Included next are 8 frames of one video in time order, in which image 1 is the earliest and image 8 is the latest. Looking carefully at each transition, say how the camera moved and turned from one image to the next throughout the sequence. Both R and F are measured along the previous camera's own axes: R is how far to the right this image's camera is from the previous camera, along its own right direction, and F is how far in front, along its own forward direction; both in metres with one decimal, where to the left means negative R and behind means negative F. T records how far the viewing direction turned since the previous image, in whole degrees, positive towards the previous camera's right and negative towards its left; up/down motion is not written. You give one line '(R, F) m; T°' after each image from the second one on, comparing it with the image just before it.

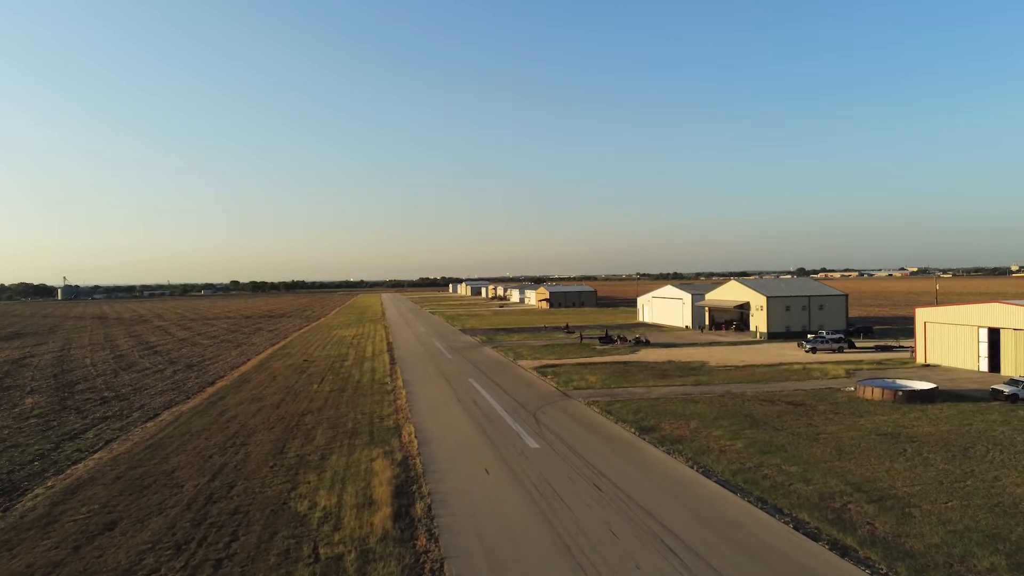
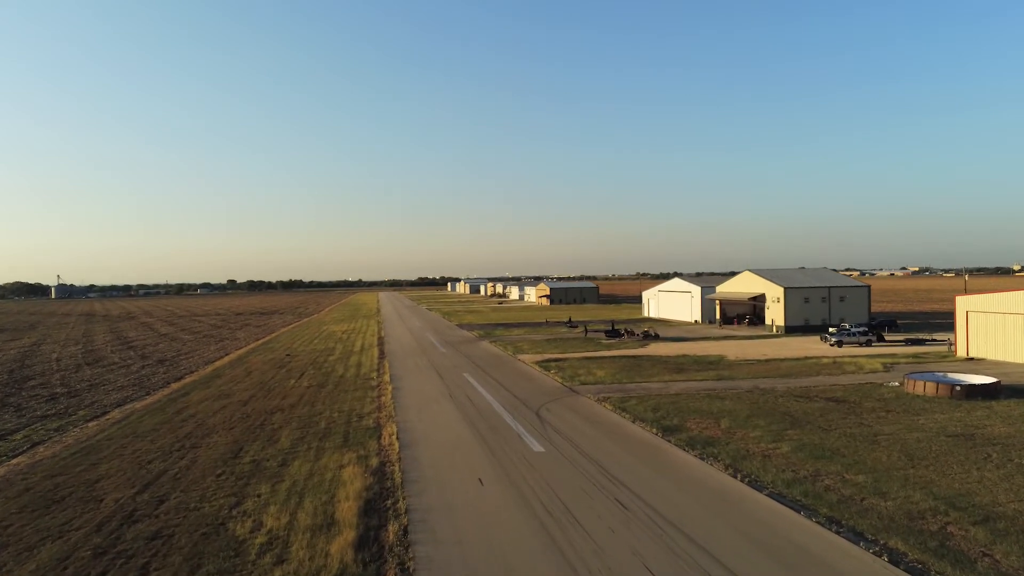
(0.0, +2.9) m; 0°
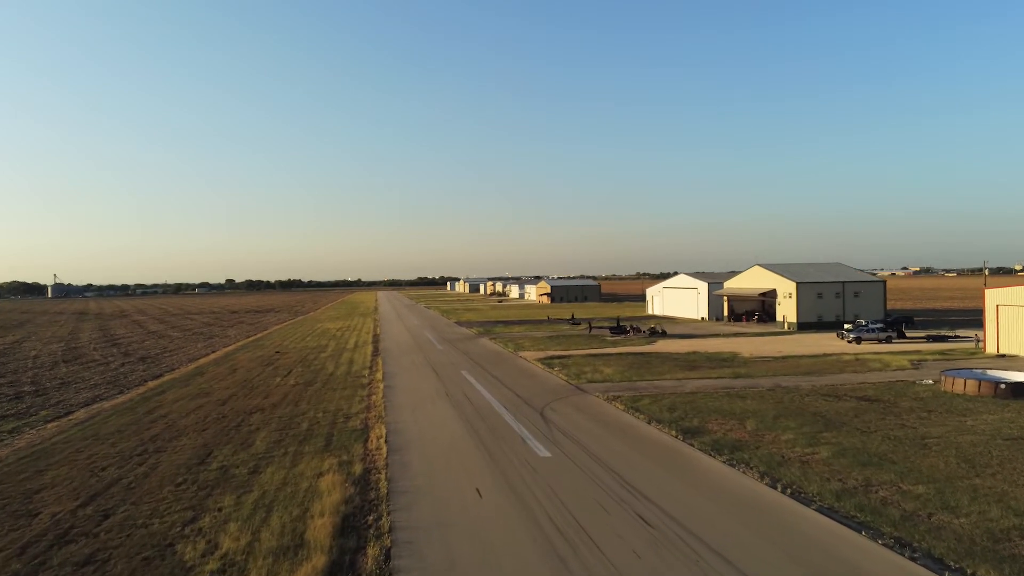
(-0.1, +1.7) m; 0°
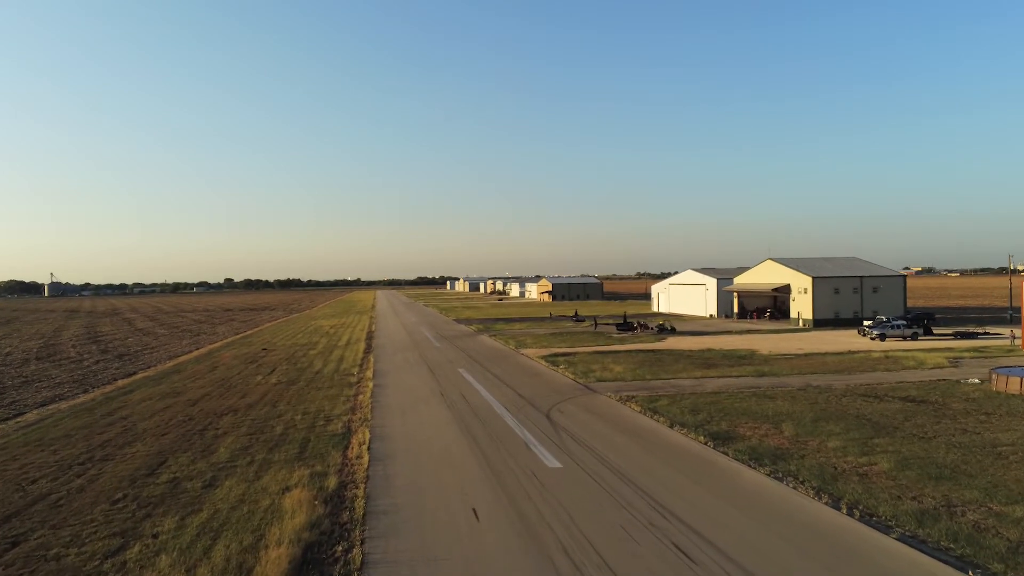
(-0.1, +1.9) m; 0°
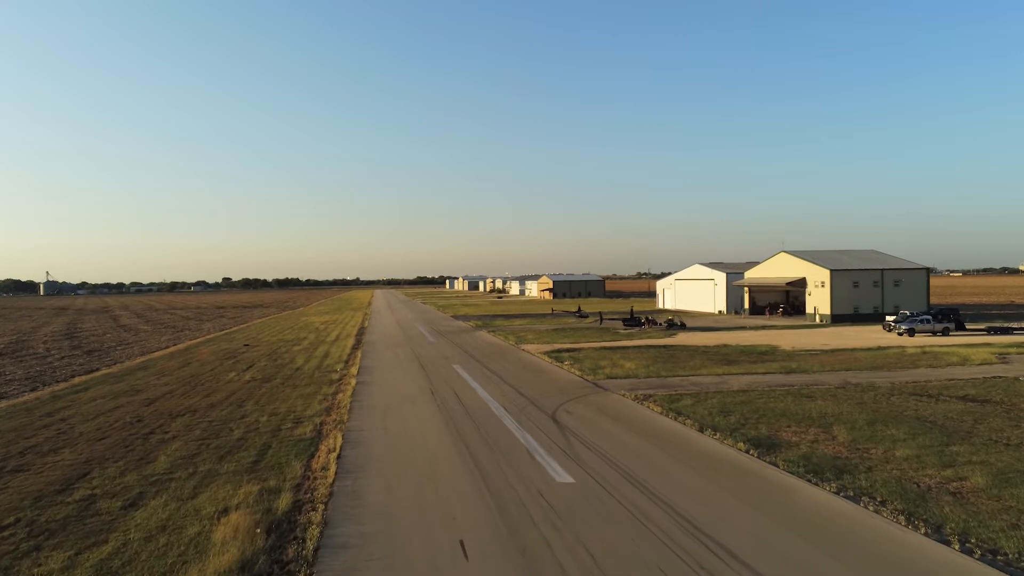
(0.0, +2.1) m; 0°
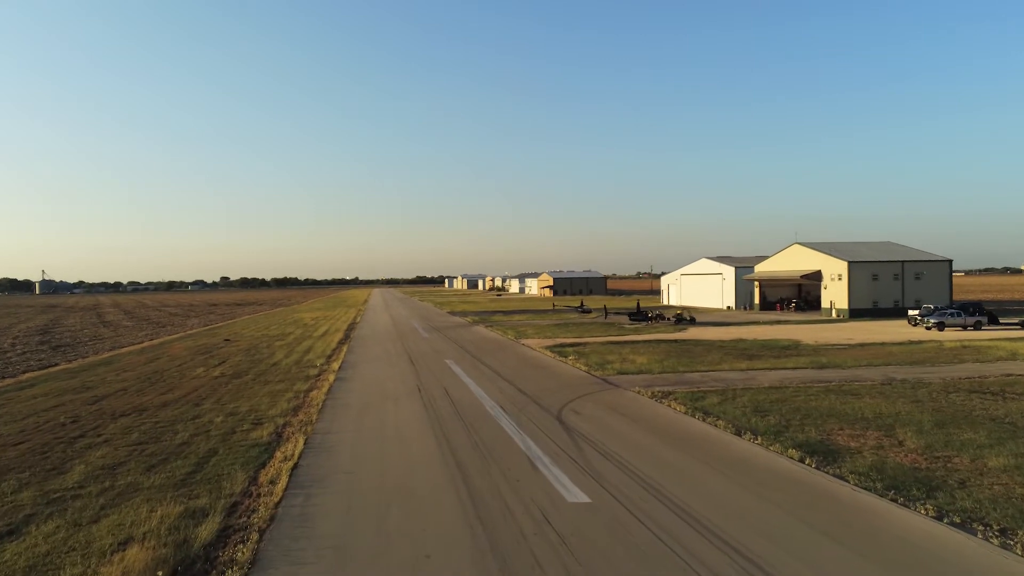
(0.0, +2.0) m; 0°
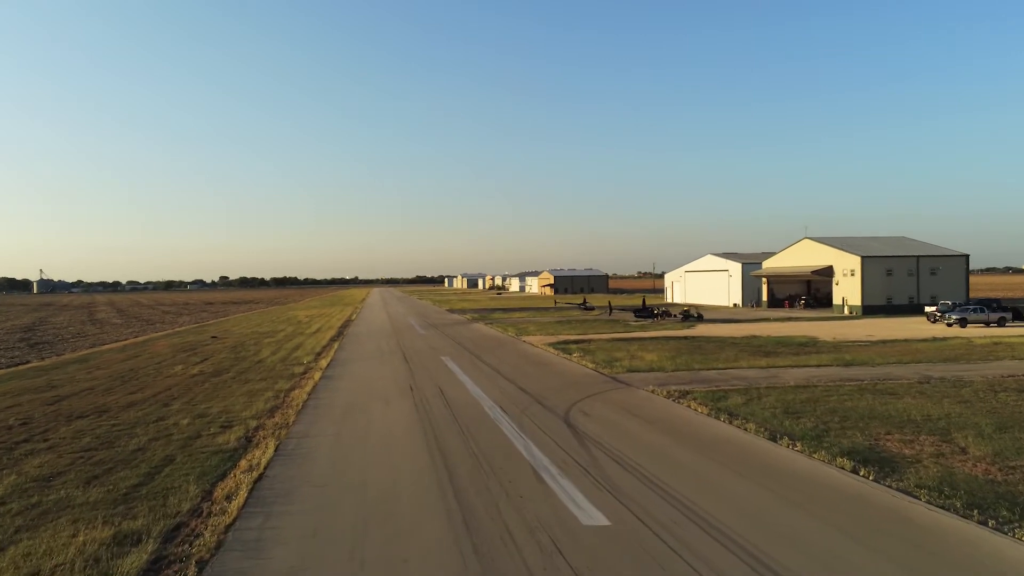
(0.0, +1.2) m; 0°
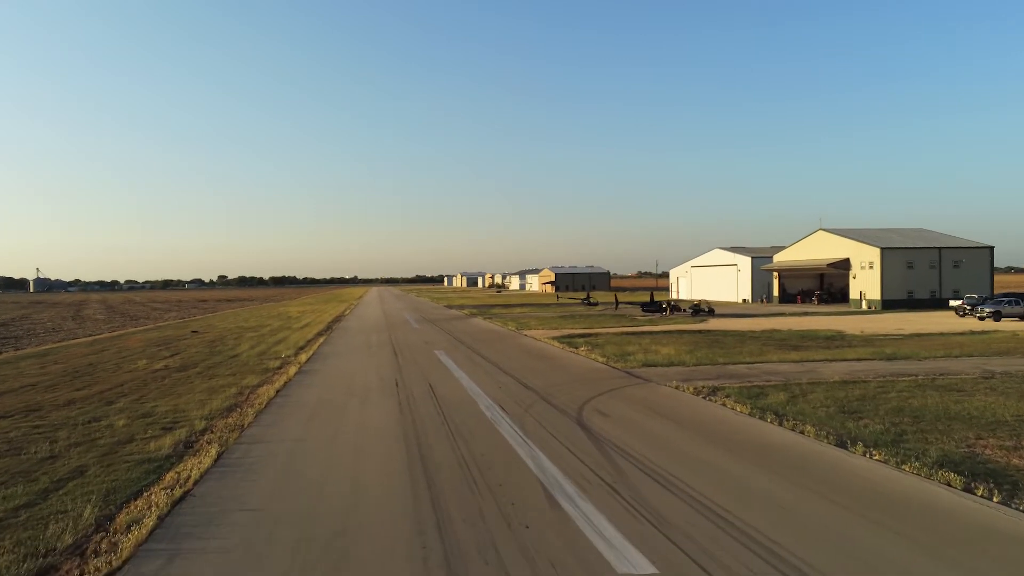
(0.0, +1.7) m; 0°
